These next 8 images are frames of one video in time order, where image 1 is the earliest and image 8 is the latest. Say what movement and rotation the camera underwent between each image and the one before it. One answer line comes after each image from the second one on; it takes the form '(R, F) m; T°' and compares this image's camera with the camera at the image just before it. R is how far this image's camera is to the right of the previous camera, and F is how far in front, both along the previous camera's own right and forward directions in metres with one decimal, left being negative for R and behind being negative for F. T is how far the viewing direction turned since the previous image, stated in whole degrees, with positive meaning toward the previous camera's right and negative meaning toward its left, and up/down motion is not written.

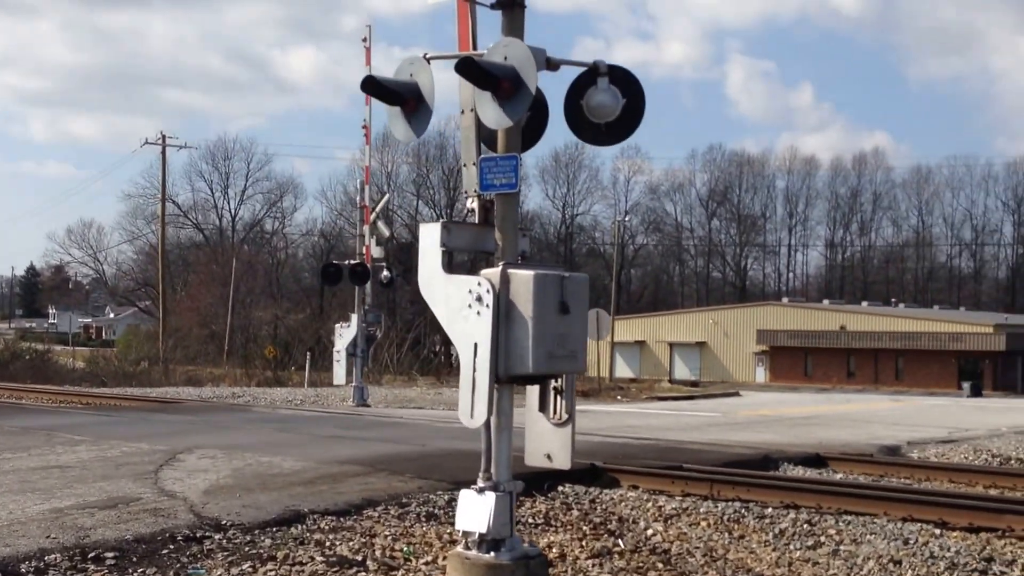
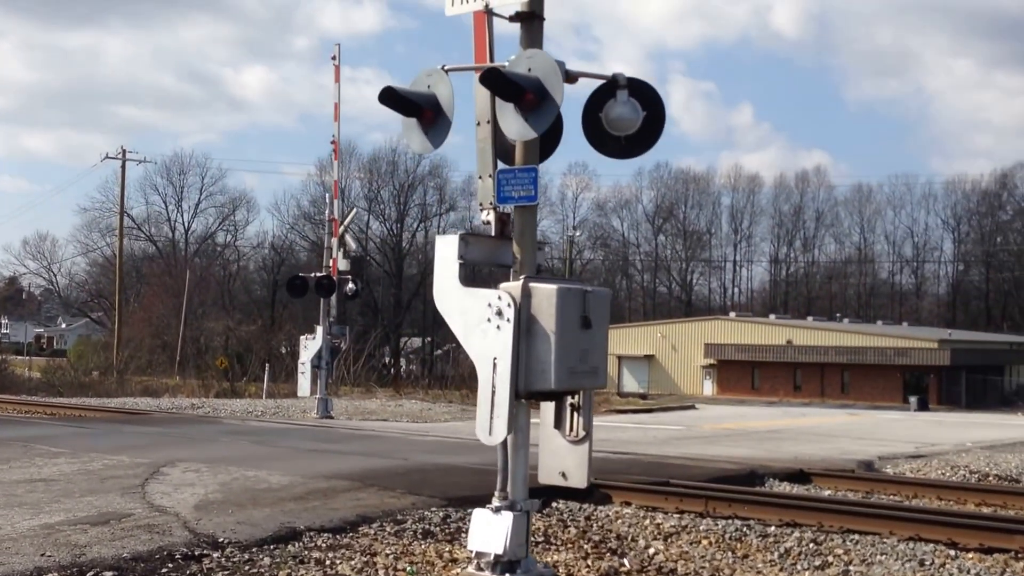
(-0.2, +0.1) m; +1°
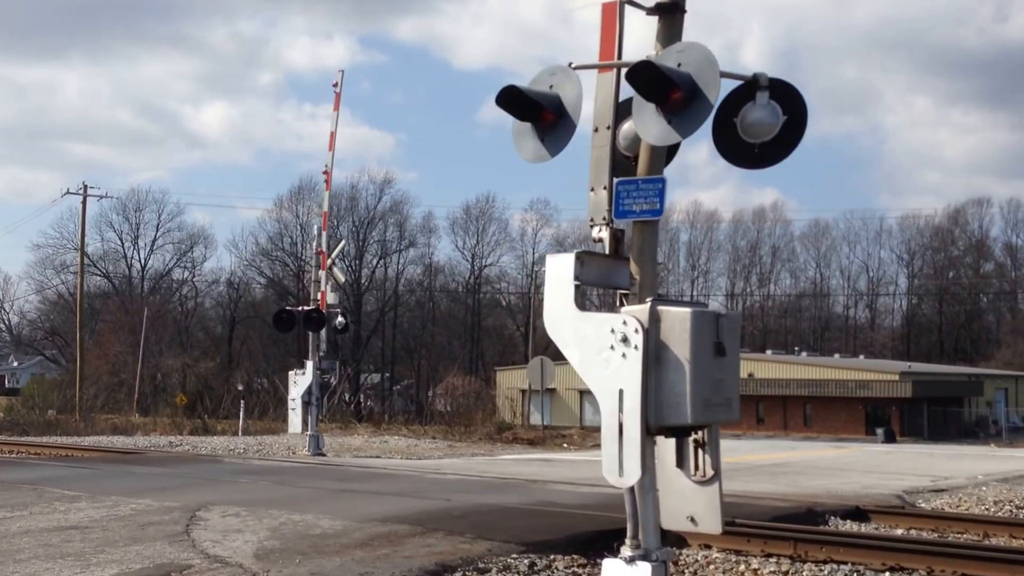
(-0.4, +0.6) m; +1°
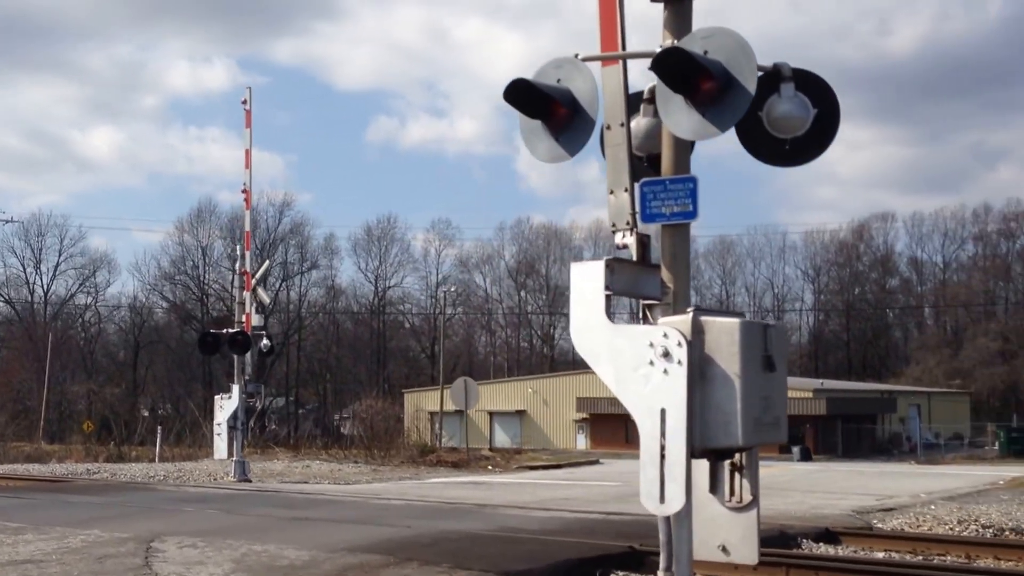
(-0.2, +0.4) m; +3°
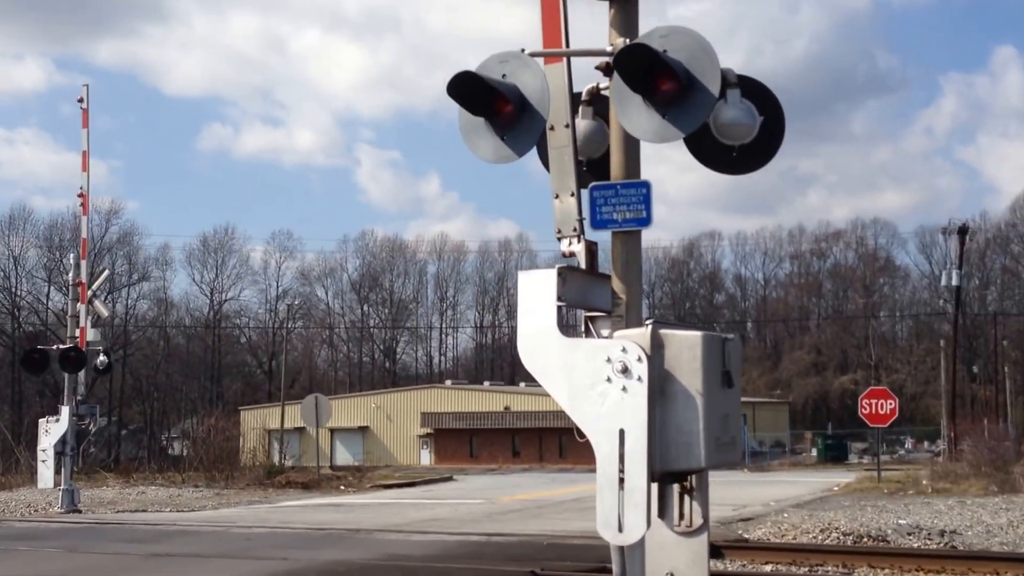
(-0.2, +0.3) m; +5°
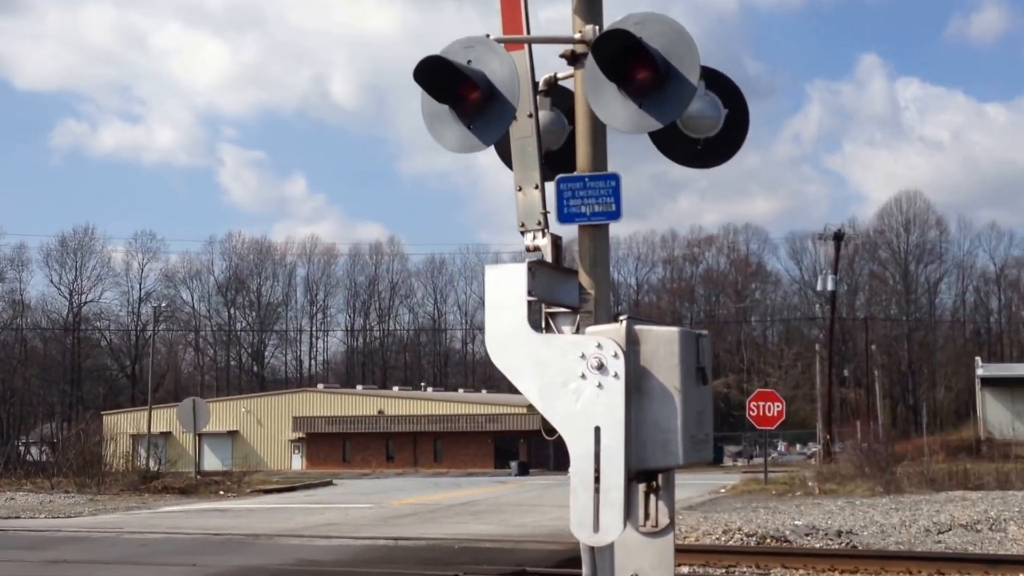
(-0.2, +0.1) m; +3°
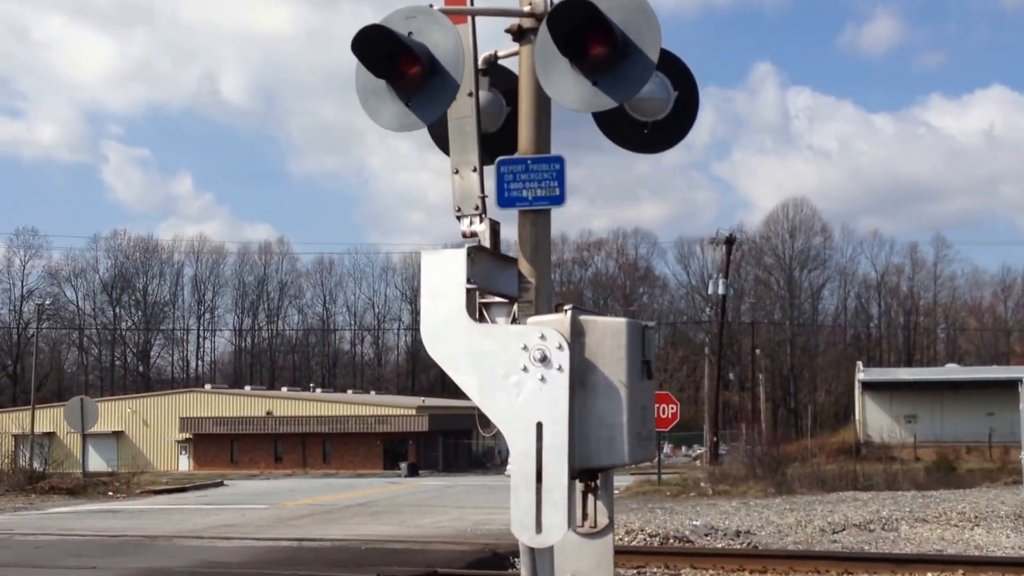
(-0.1, +0.2) m; +3°
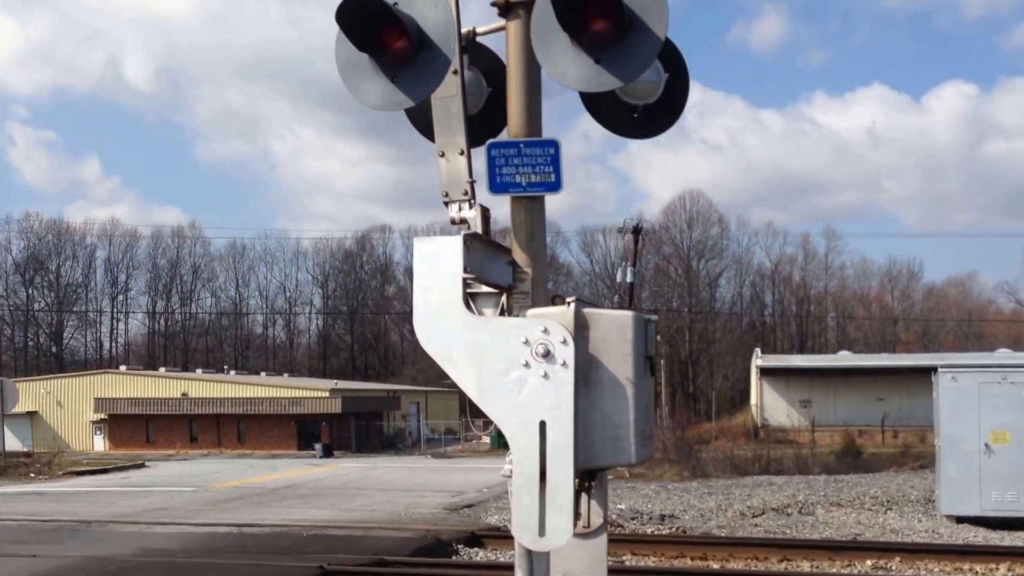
(-0.1, +0.2) m; +2°
